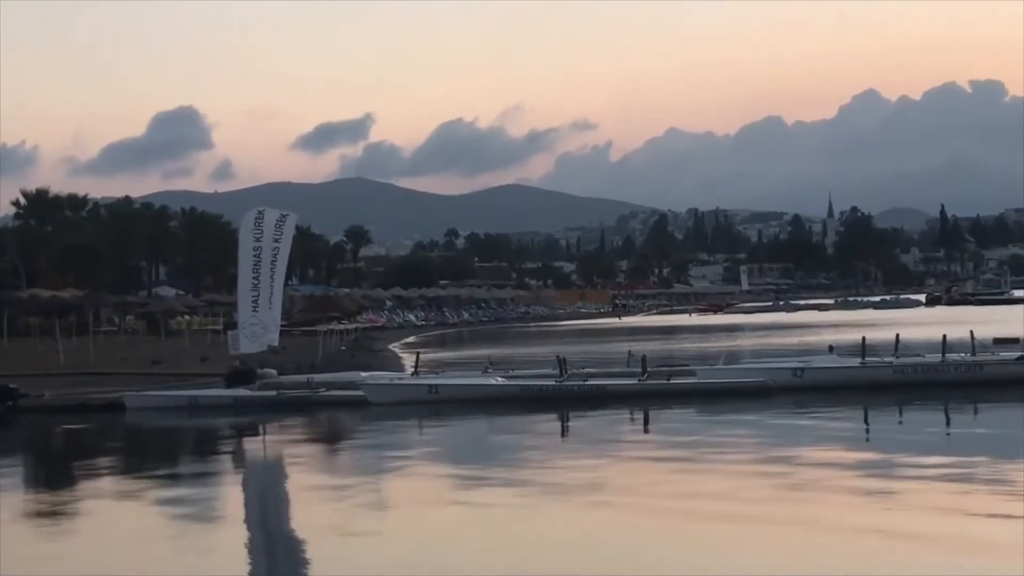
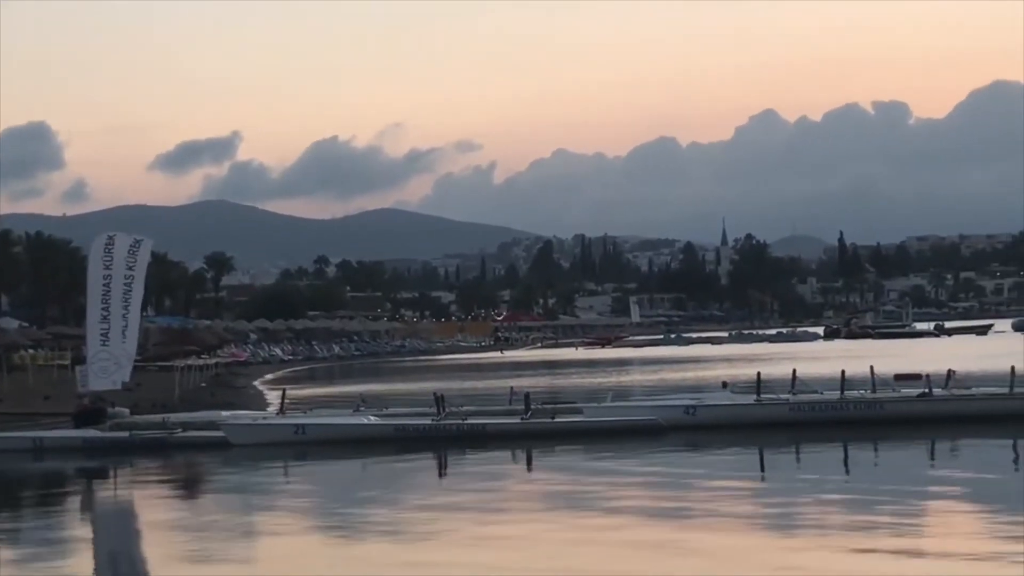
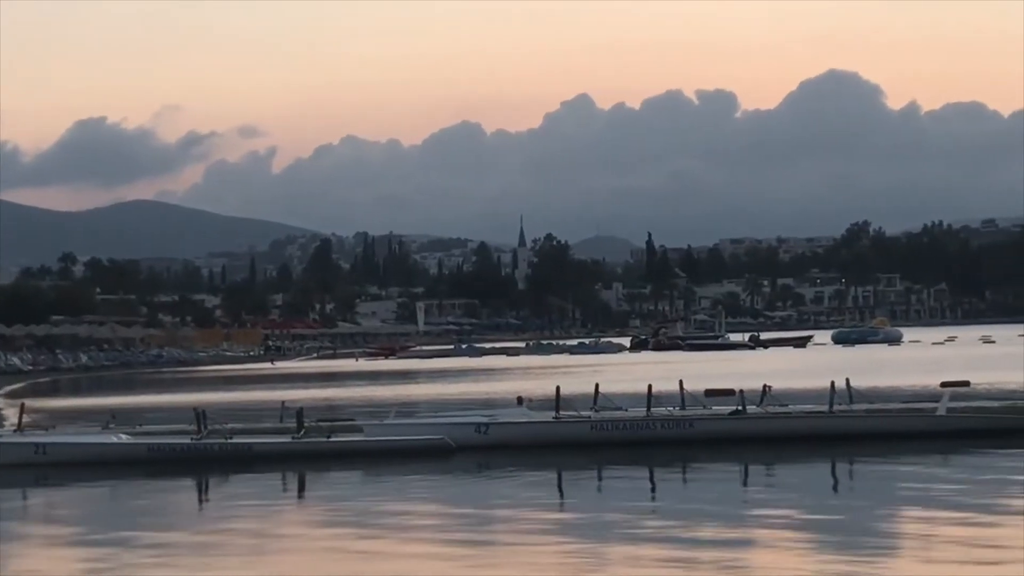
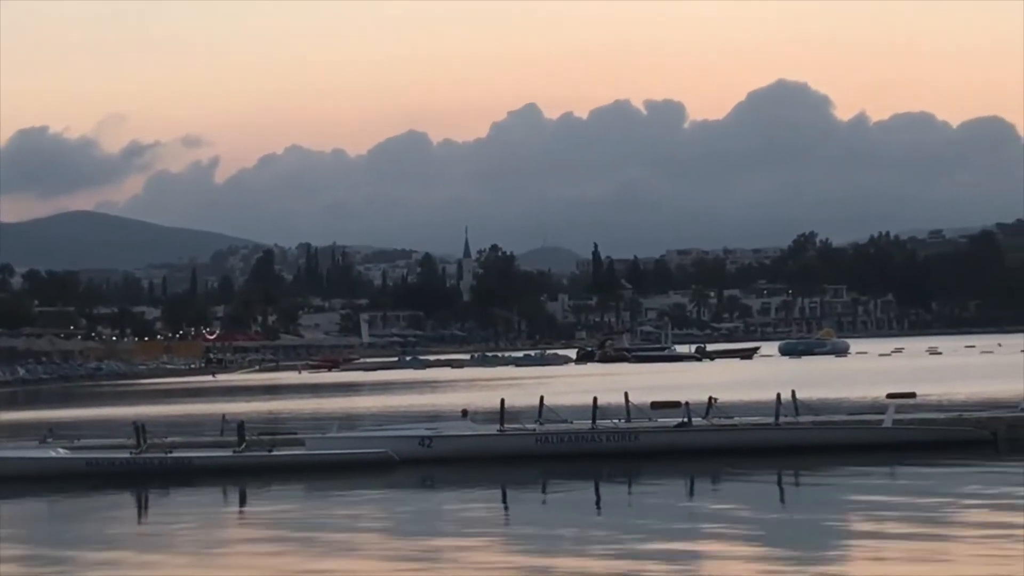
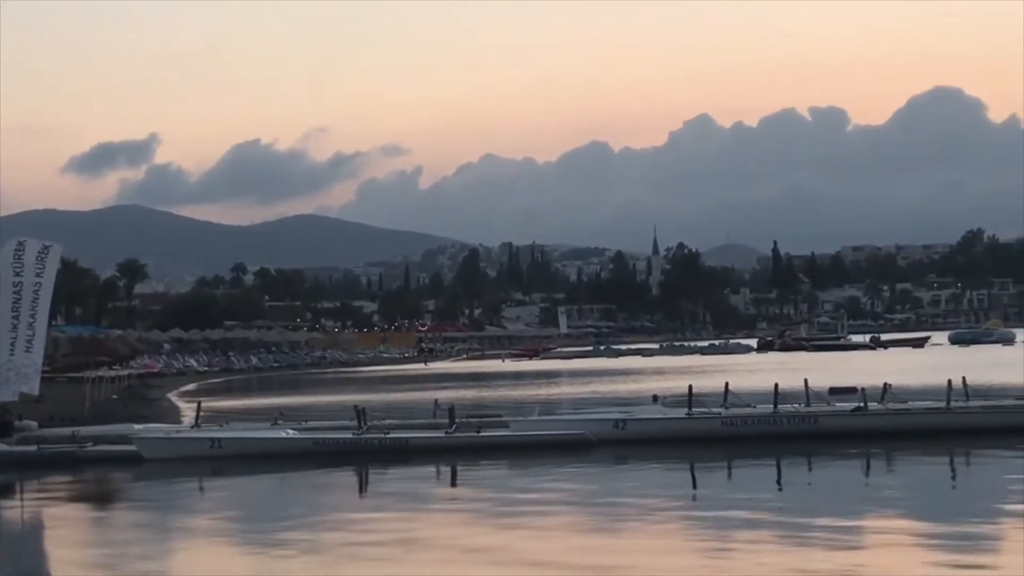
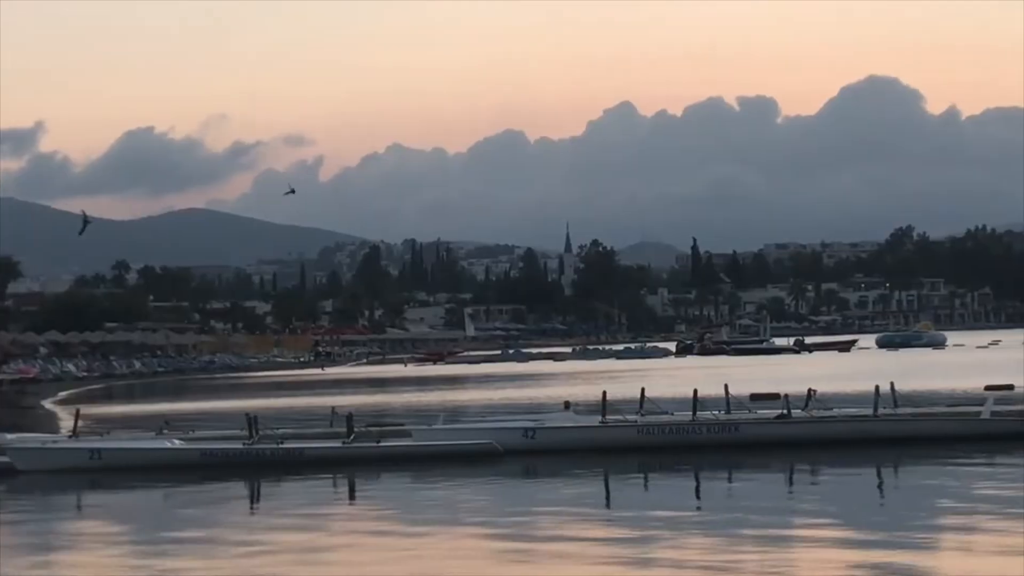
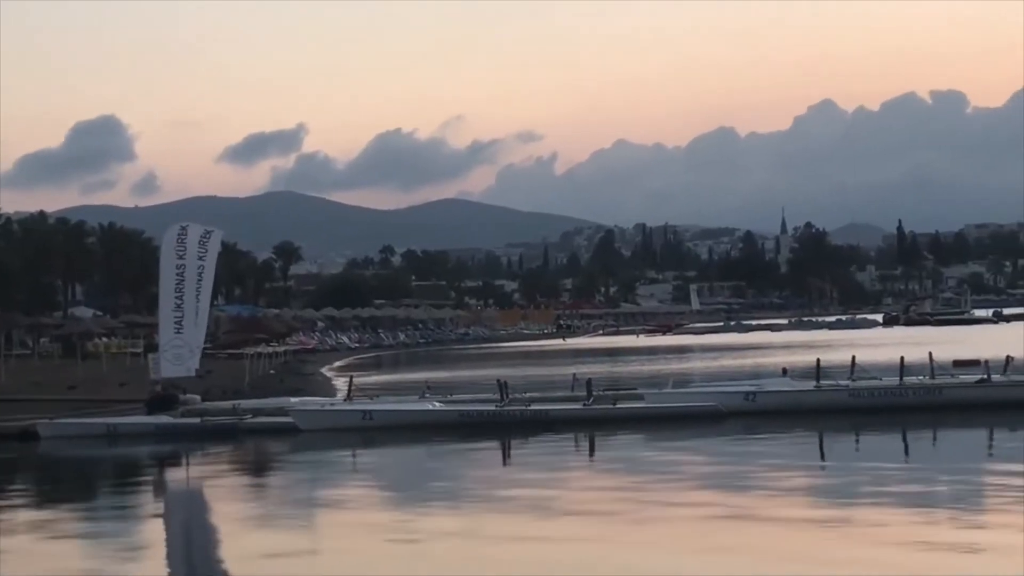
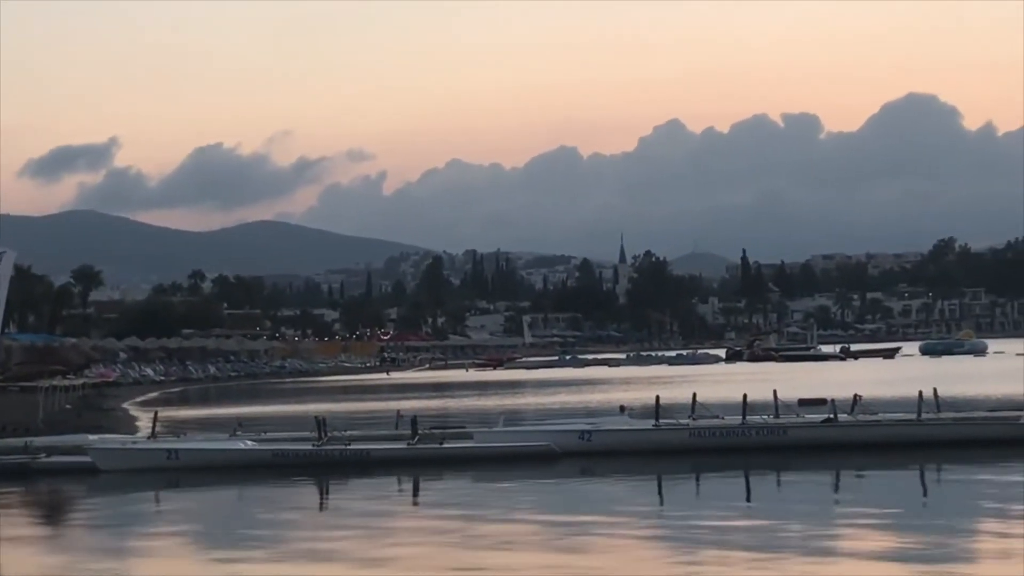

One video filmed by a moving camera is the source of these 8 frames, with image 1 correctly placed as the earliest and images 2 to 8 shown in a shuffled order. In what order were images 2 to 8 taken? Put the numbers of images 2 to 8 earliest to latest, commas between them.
7, 2, 5, 8, 6, 3, 4
